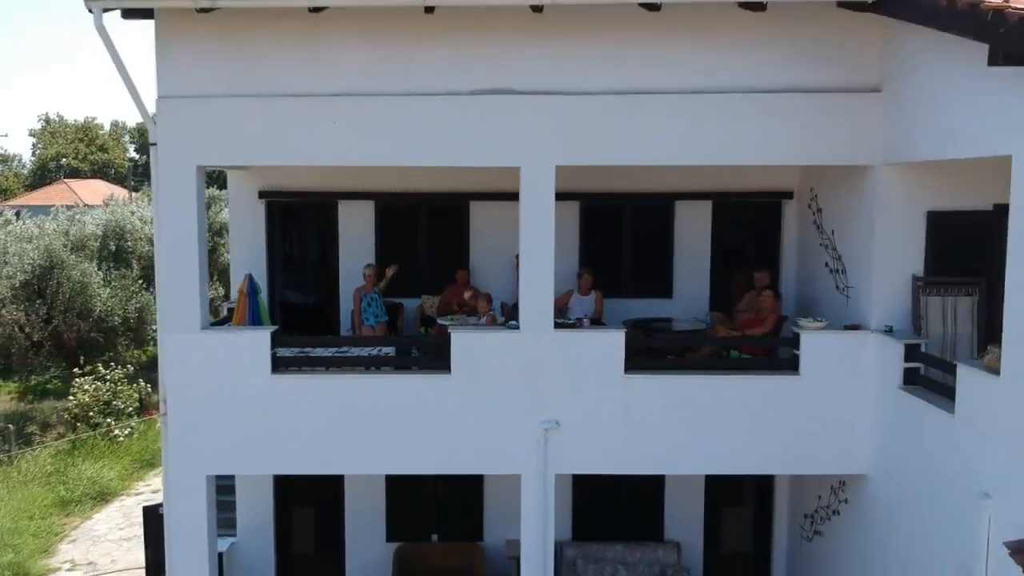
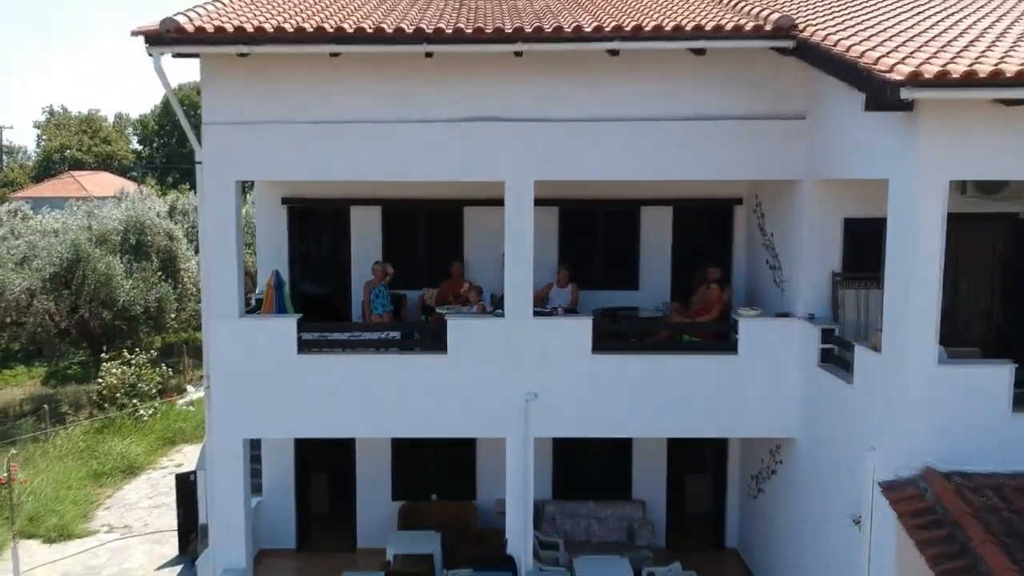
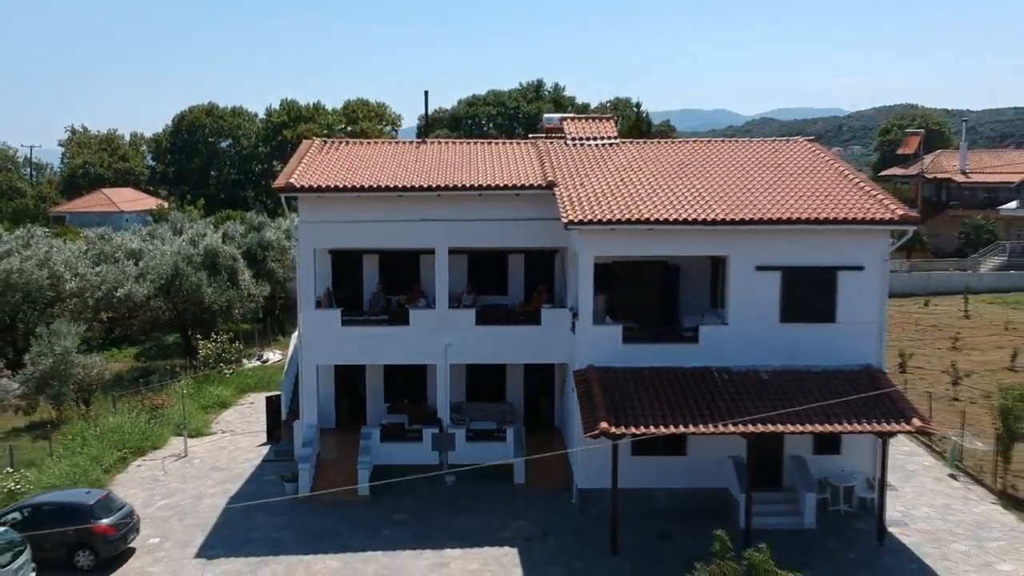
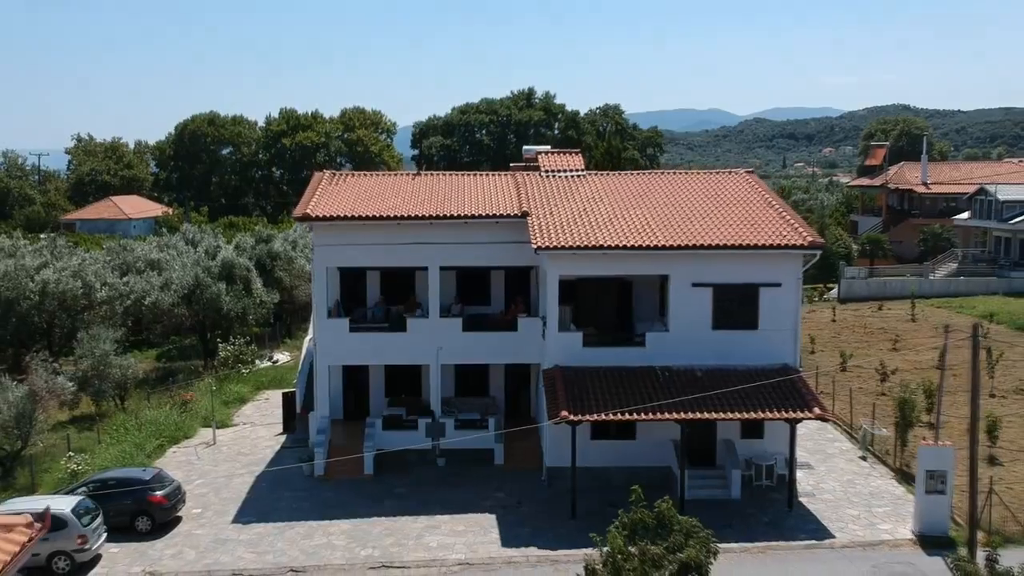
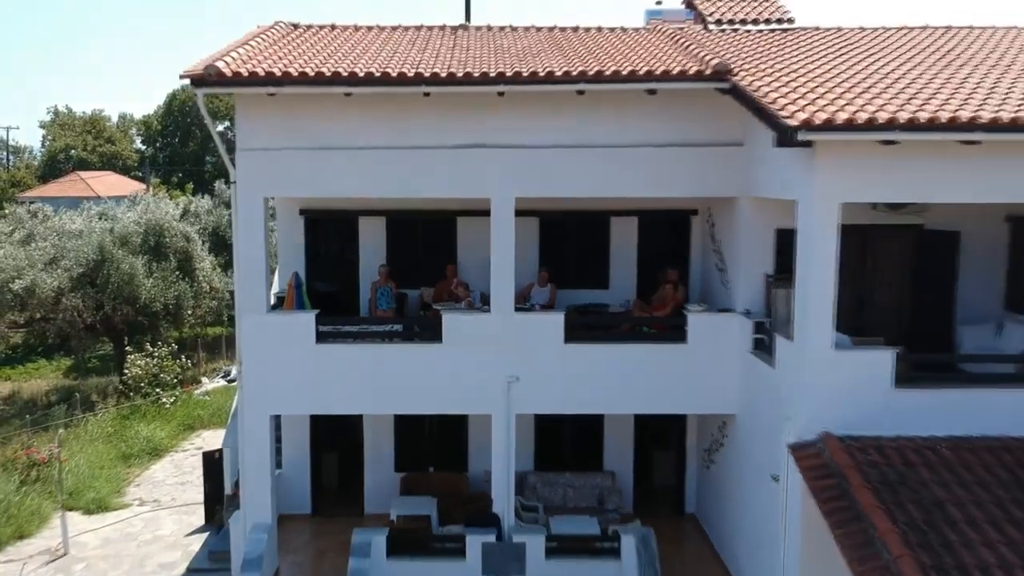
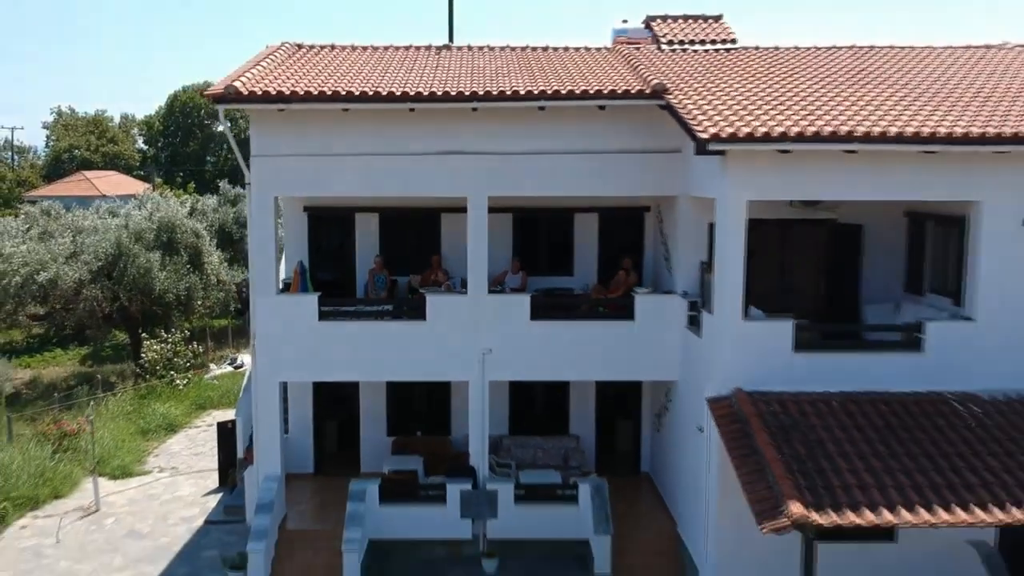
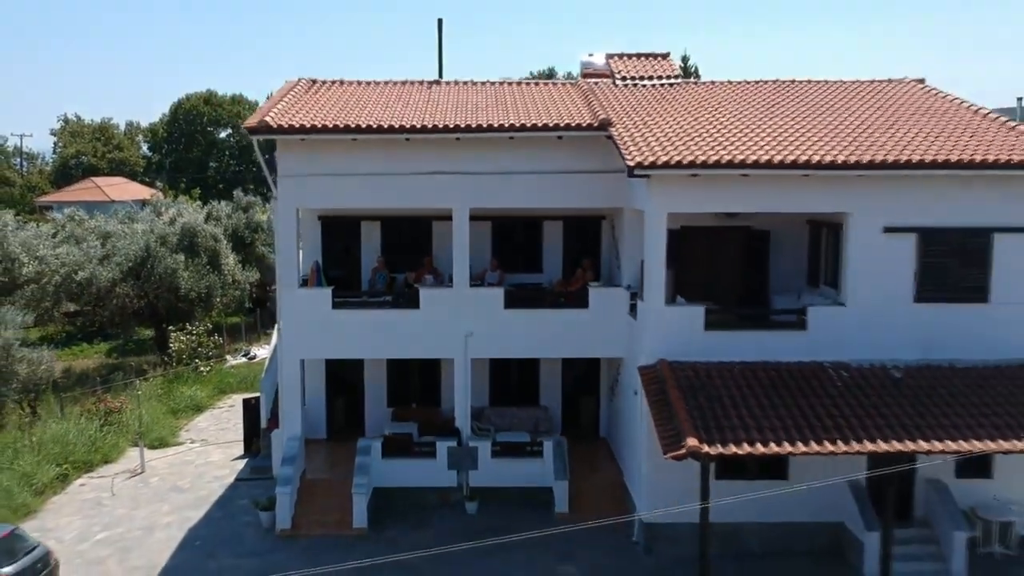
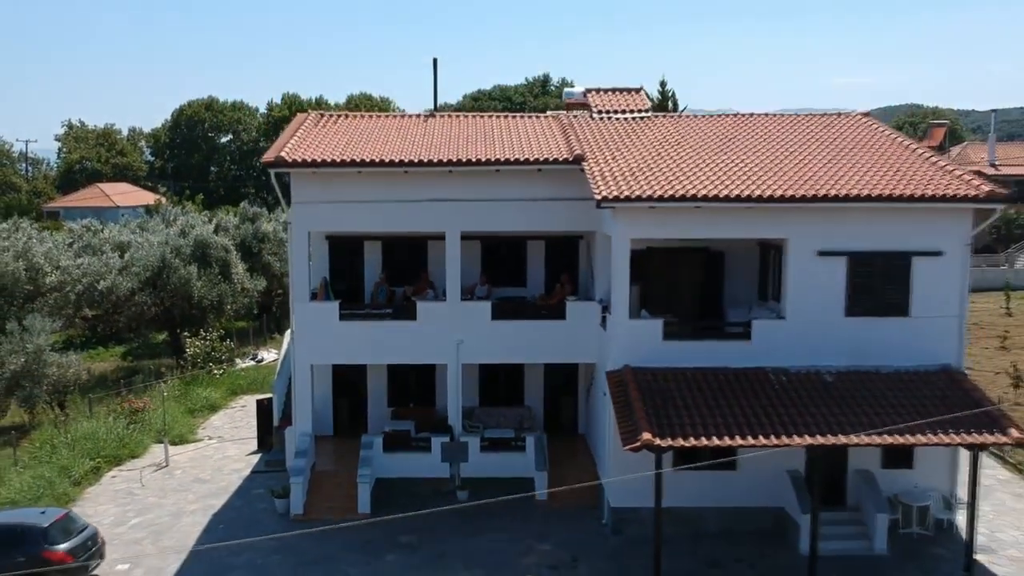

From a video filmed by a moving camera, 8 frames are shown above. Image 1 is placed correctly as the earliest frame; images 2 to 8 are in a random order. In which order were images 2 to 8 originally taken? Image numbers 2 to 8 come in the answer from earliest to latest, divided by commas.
2, 5, 6, 7, 8, 3, 4
